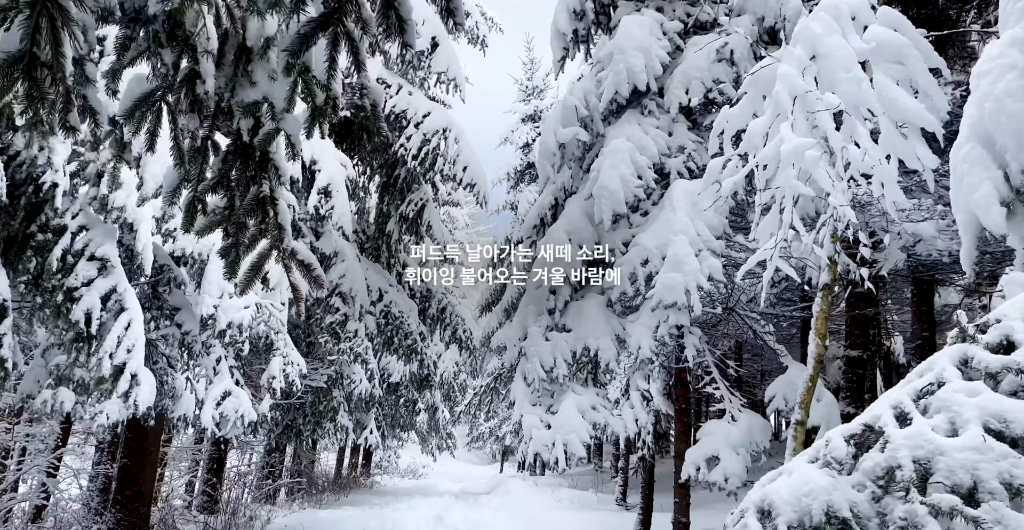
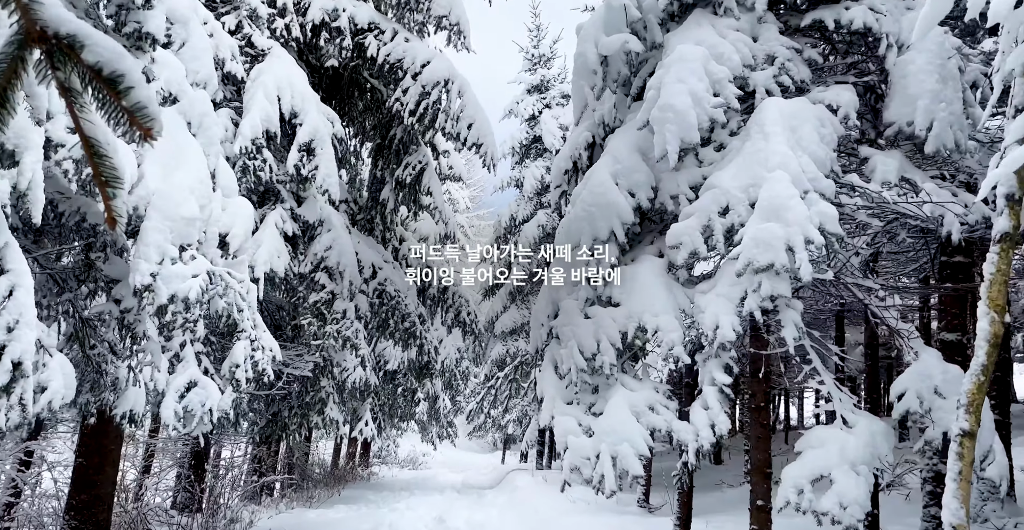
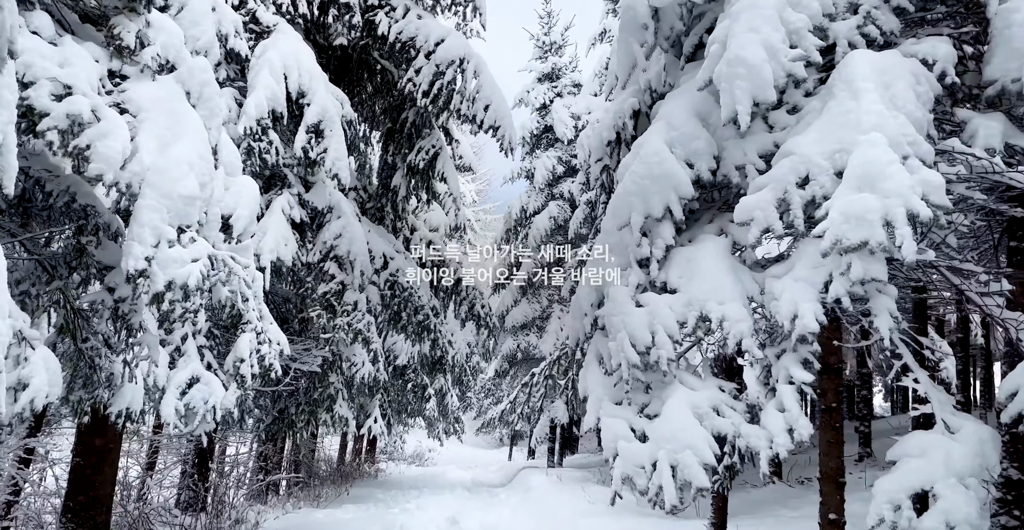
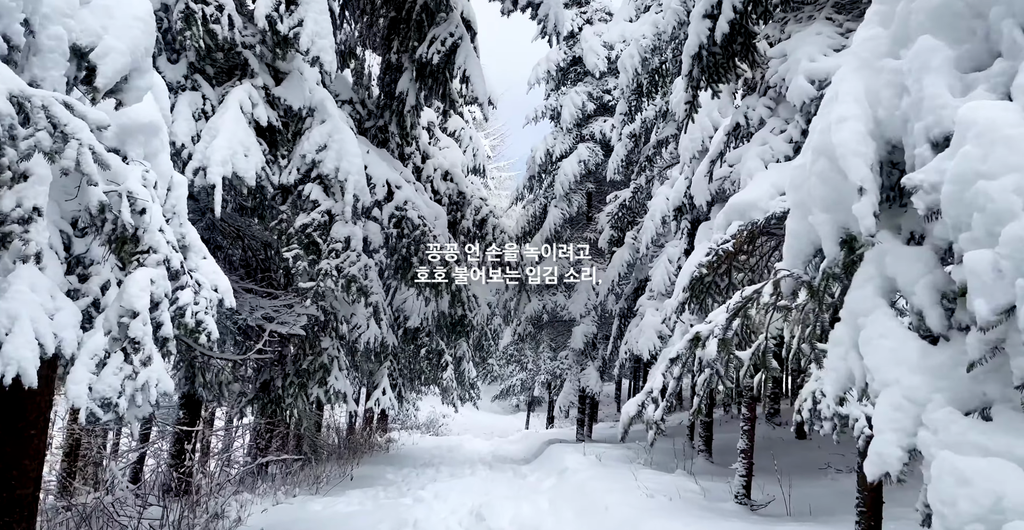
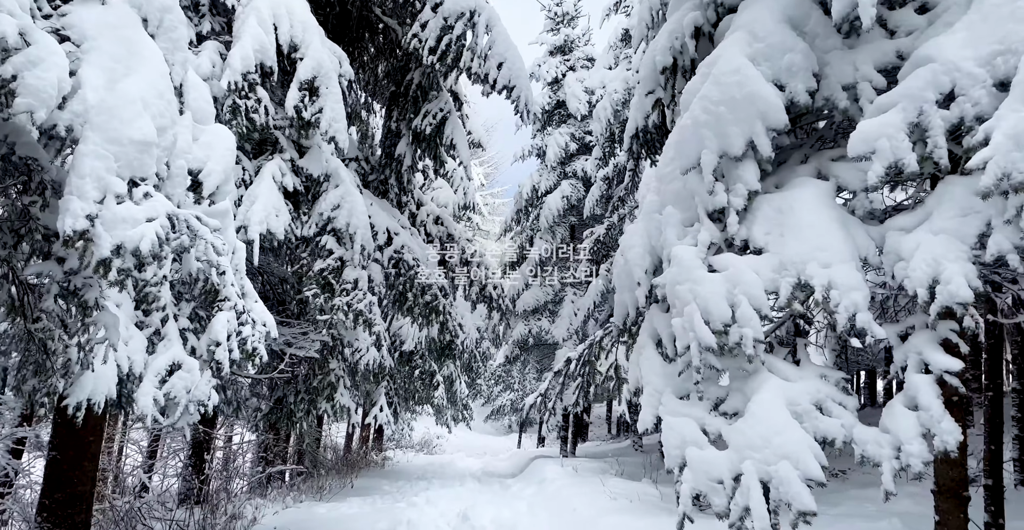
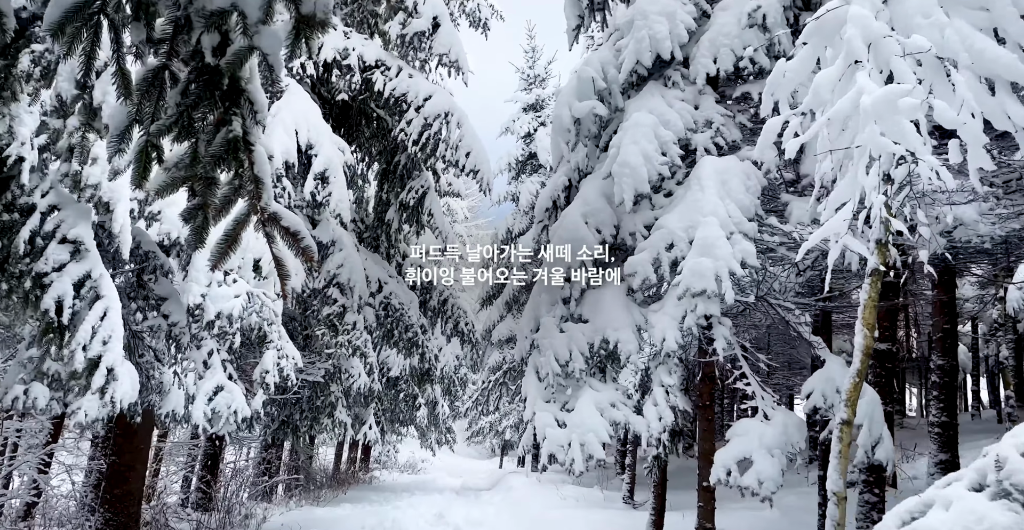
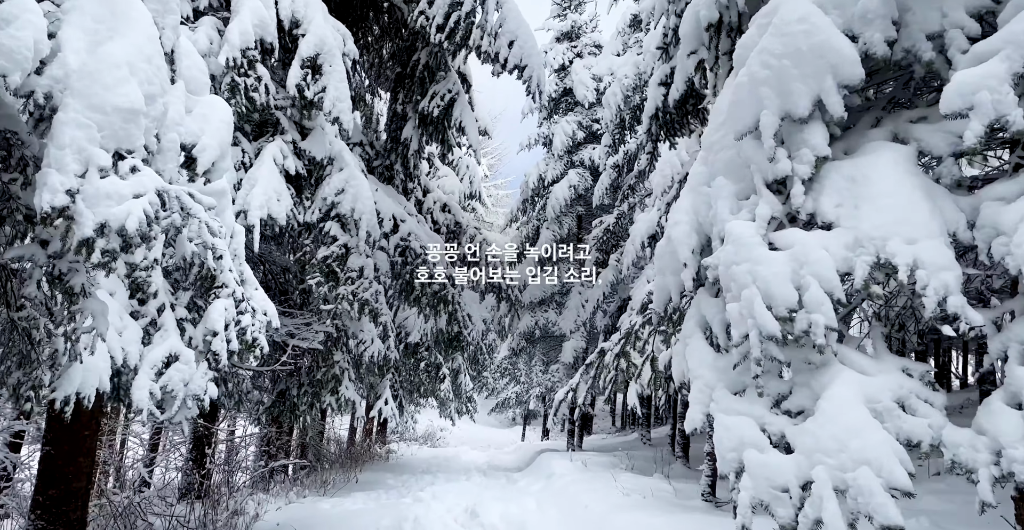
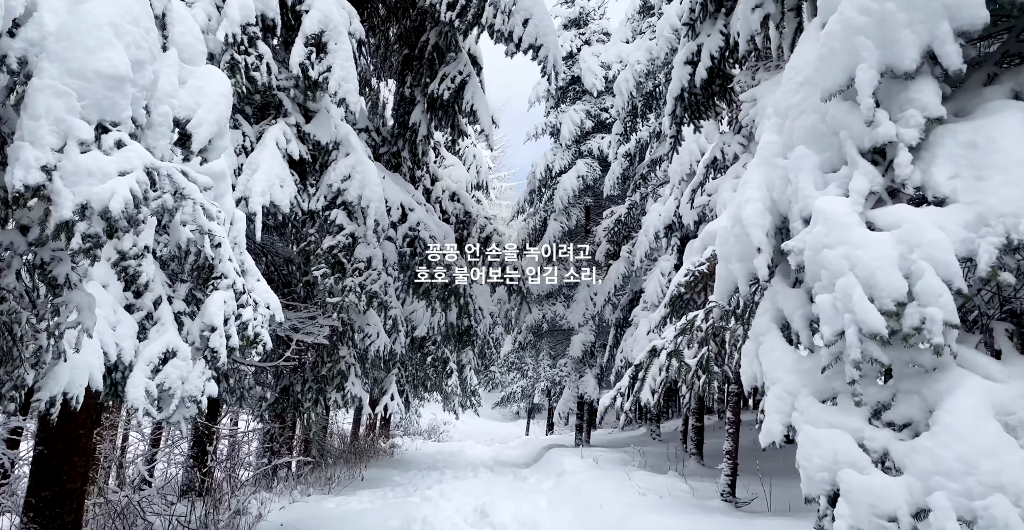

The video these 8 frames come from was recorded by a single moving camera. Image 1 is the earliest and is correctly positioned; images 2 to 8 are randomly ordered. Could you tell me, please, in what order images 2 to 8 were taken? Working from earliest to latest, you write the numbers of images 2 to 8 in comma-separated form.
6, 2, 3, 5, 7, 8, 4
